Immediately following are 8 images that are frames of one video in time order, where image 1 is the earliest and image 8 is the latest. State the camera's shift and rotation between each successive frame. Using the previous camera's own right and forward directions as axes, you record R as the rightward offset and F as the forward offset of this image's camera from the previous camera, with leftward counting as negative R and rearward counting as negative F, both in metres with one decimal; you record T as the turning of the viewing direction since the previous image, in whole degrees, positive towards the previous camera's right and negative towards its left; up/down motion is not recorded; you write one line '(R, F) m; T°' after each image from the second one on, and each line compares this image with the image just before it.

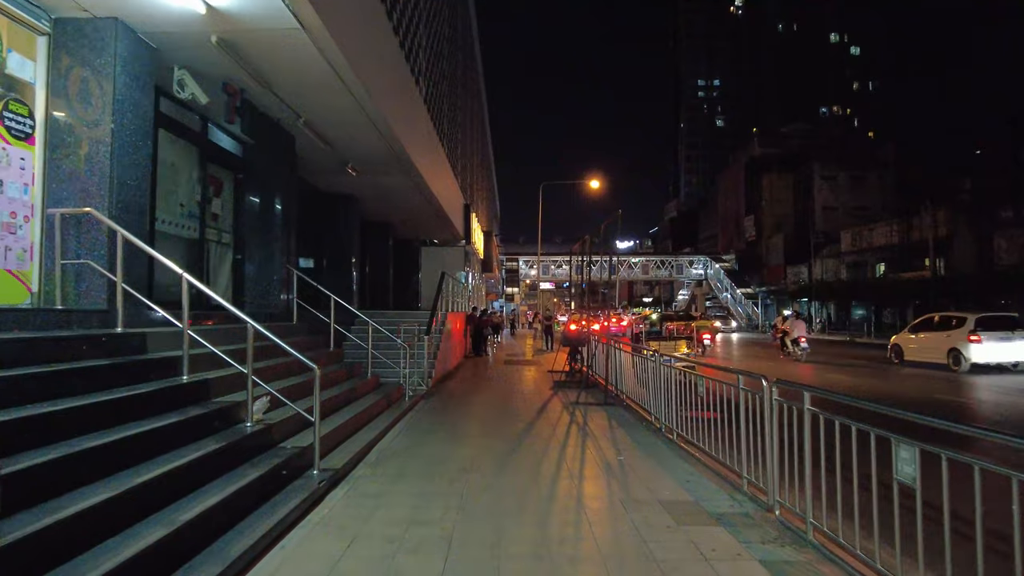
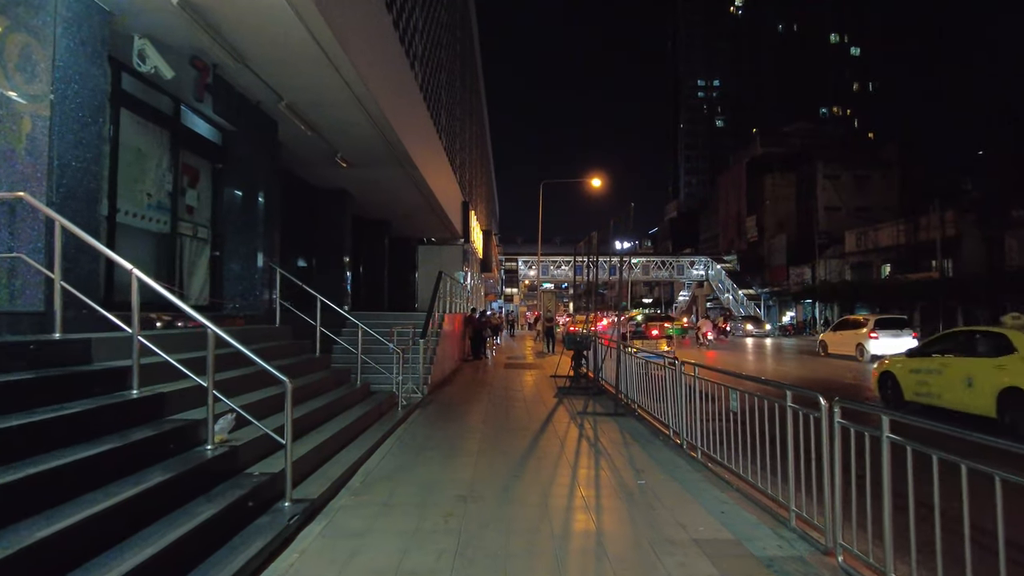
(-0.1, +0.9) m; 0°
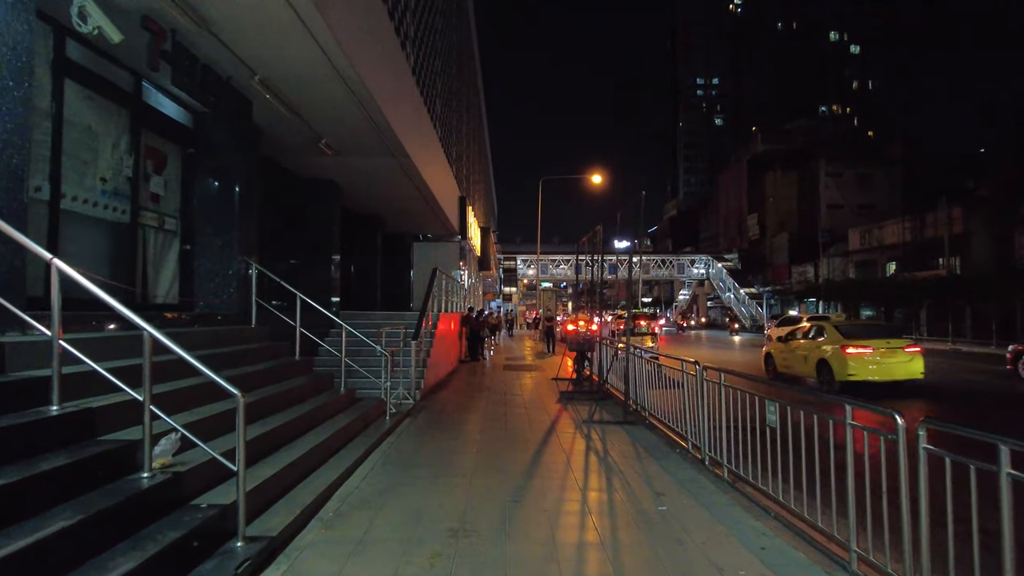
(0.0, +0.9) m; 0°
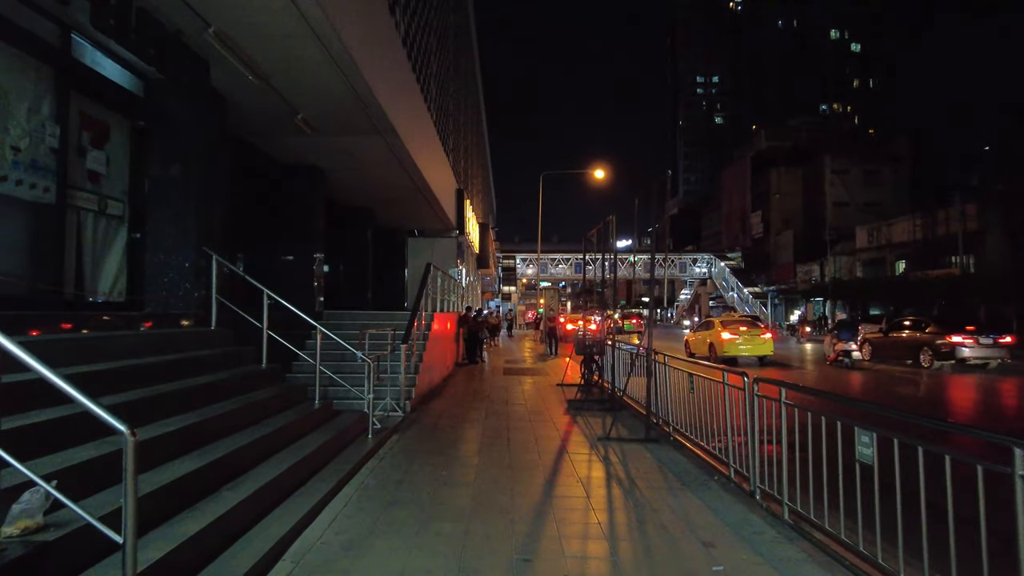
(-0.1, +1.3) m; 0°
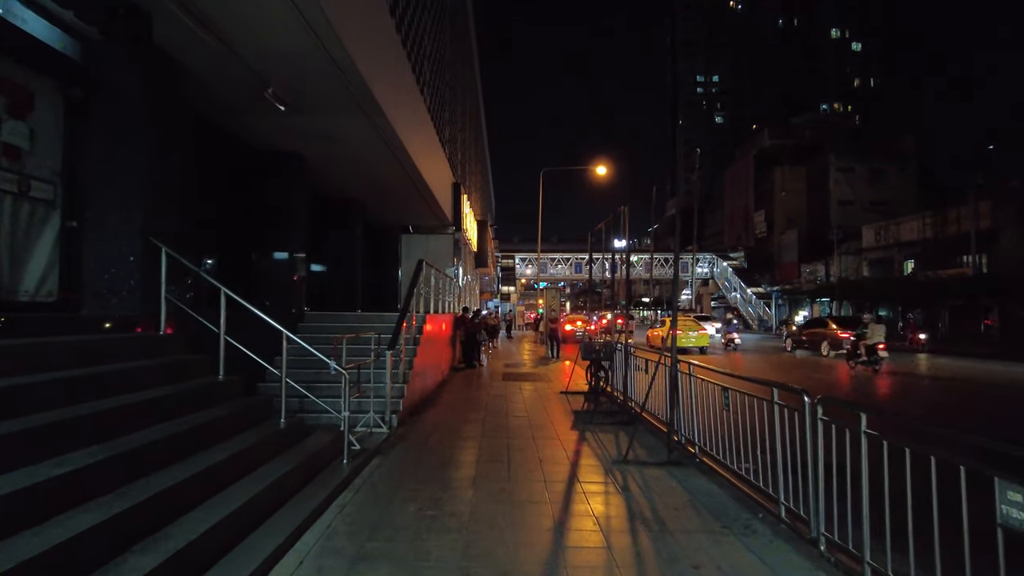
(0.0, +1.2) m; 0°
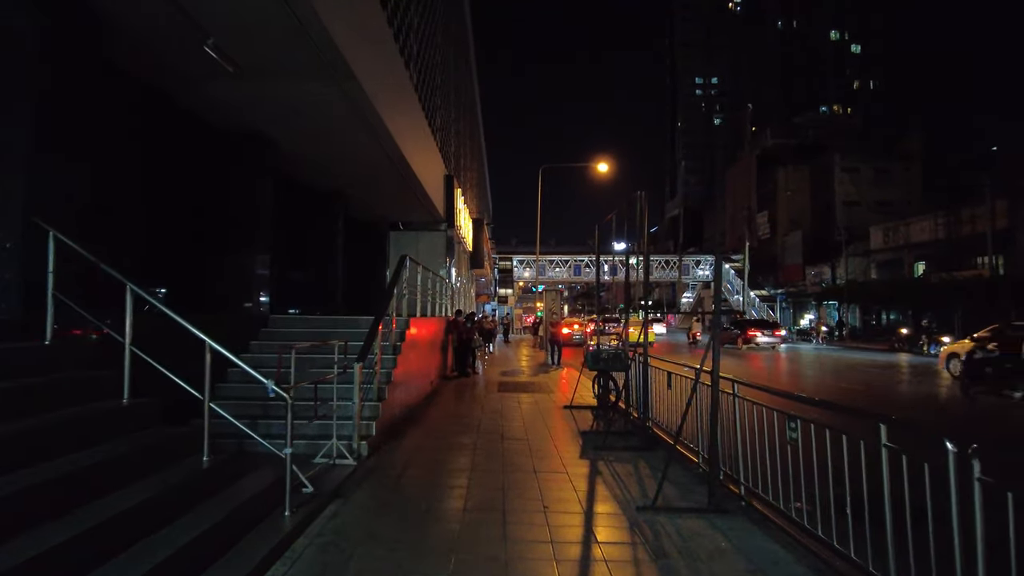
(0.0, +1.6) m; 0°
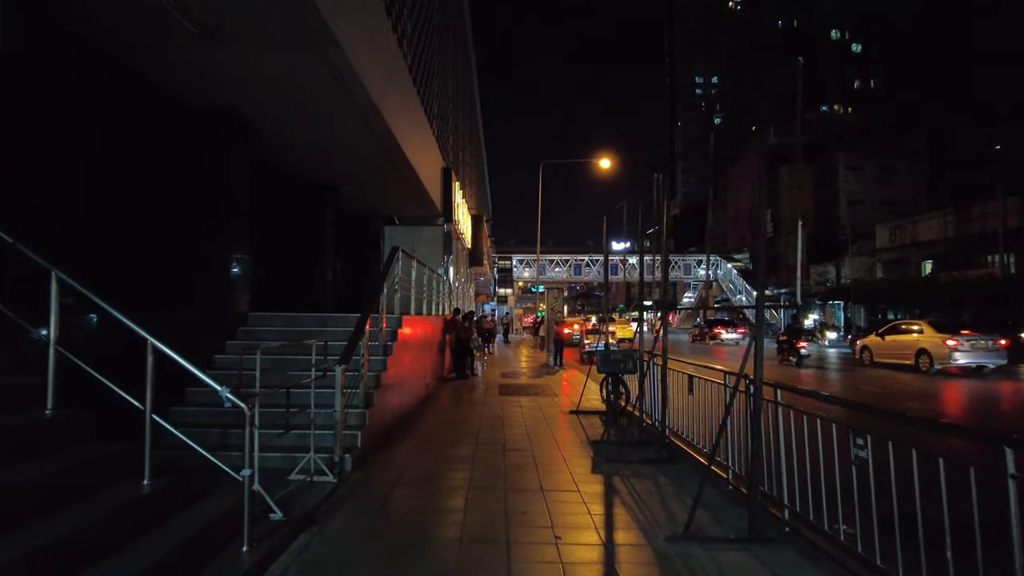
(0.0, +0.9) m; 0°
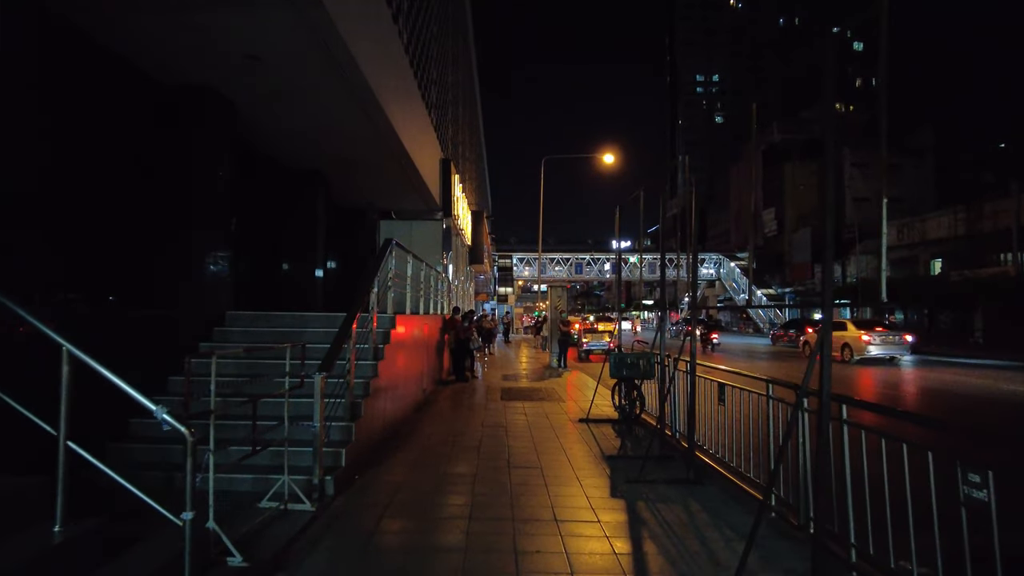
(-0.1, +0.9) m; 0°
